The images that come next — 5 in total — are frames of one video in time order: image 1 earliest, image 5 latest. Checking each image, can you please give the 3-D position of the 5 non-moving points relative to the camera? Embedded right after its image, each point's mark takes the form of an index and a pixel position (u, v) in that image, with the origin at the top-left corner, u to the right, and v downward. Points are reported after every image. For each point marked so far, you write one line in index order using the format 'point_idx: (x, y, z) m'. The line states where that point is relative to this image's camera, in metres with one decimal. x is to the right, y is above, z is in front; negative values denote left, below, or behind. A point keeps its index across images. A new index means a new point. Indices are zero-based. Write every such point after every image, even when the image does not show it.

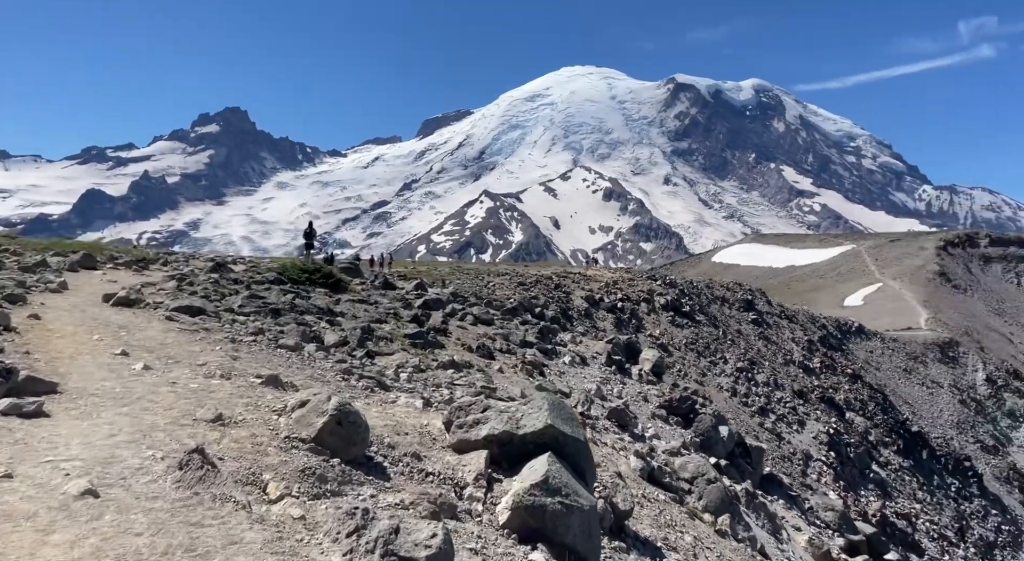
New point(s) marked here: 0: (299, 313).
0: (-4.3, -0.7, +18.0) m
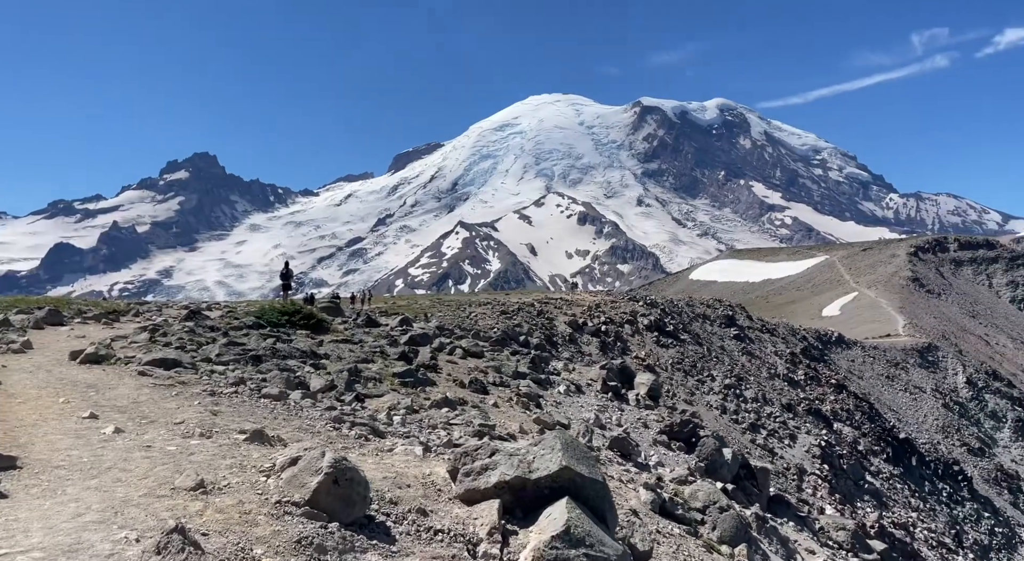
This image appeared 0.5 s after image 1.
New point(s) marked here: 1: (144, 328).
0: (-4.4, -1.5, +17.2) m
1: (-7.8, -1.1, +19.0) m
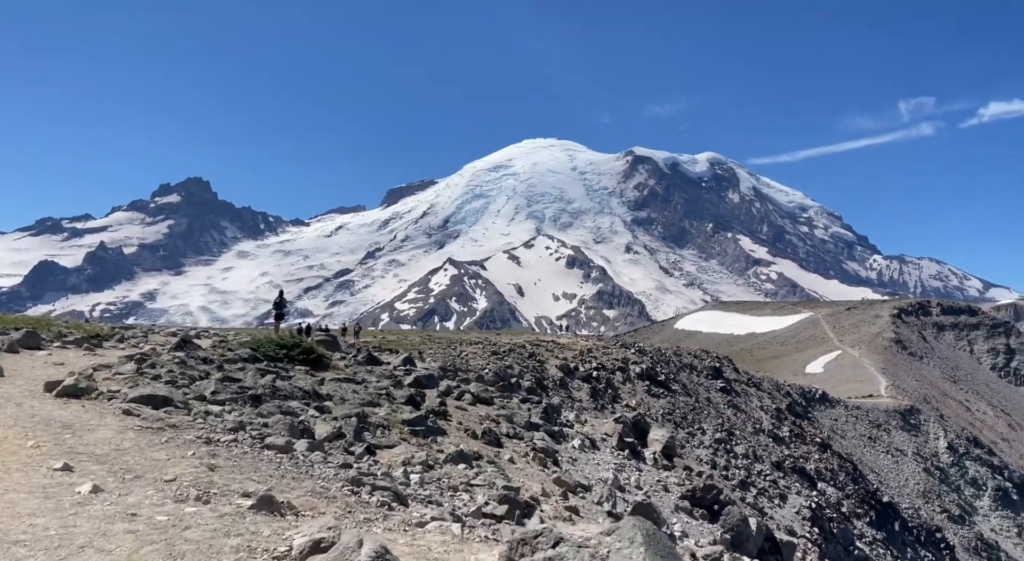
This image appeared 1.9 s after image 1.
0: (-4.0, -2.1, +15.5) m
1: (-7.4, -1.5, +17.3) m
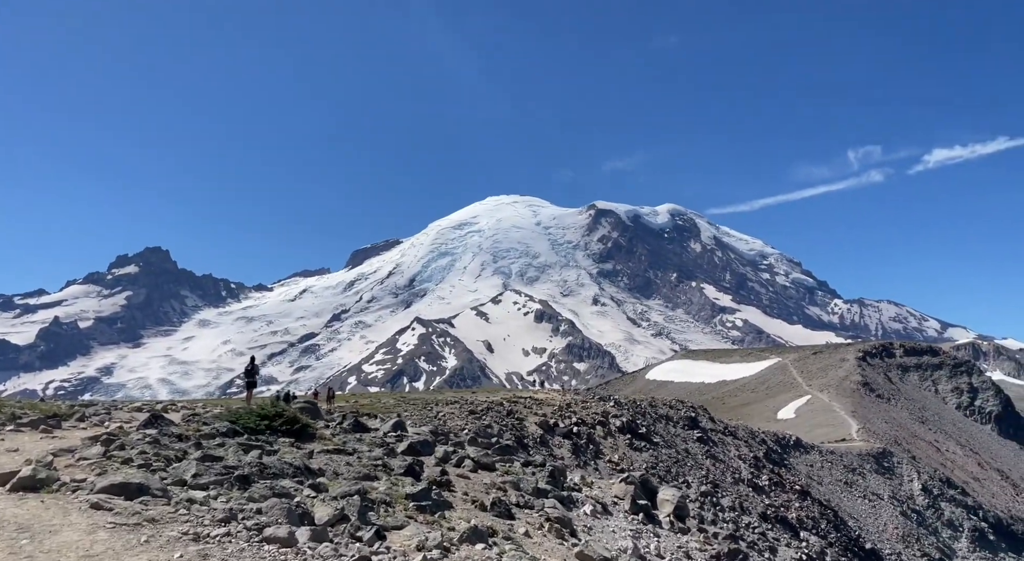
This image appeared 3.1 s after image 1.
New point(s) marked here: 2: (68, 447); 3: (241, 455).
0: (-3.7, -3.1, +13.8) m
1: (-7.2, -2.7, +15.5) m
2: (-7.6, -2.9, +15.0) m
3: (-4.6, -3.0, +14.9) m
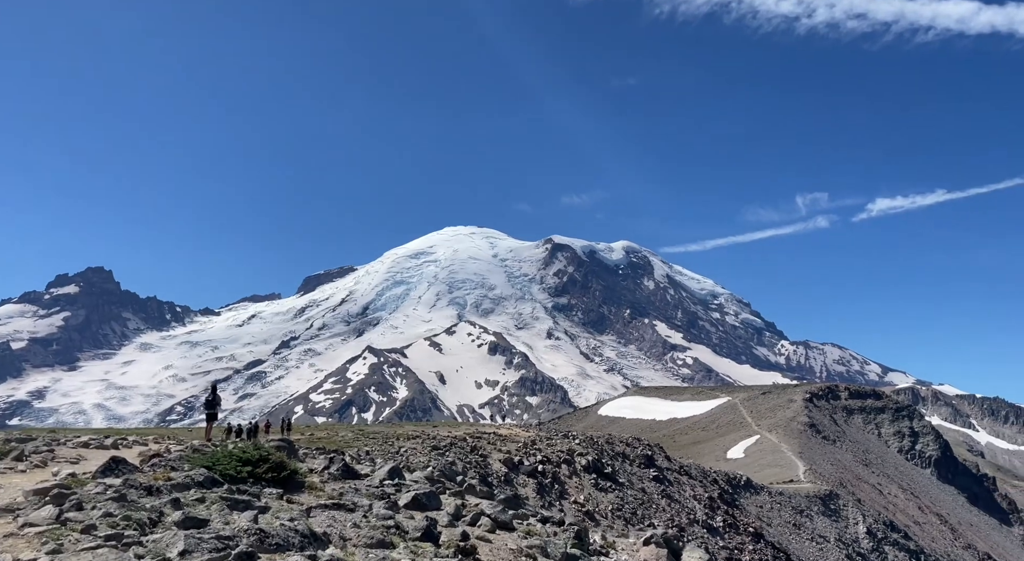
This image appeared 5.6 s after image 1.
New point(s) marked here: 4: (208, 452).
0: (-2.9, -3.3, +10.9) m
1: (-6.5, -2.9, +12.4) m
2: (-6.8, -3.0, +11.9) m
3: (-3.9, -3.2, +11.9) m
4: (-6.6, -3.7, +18.8) m
